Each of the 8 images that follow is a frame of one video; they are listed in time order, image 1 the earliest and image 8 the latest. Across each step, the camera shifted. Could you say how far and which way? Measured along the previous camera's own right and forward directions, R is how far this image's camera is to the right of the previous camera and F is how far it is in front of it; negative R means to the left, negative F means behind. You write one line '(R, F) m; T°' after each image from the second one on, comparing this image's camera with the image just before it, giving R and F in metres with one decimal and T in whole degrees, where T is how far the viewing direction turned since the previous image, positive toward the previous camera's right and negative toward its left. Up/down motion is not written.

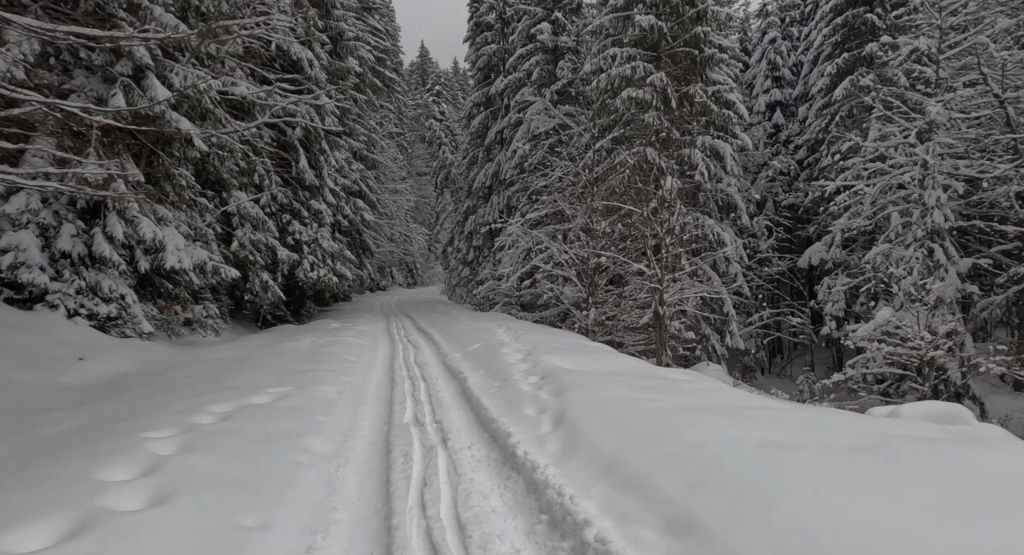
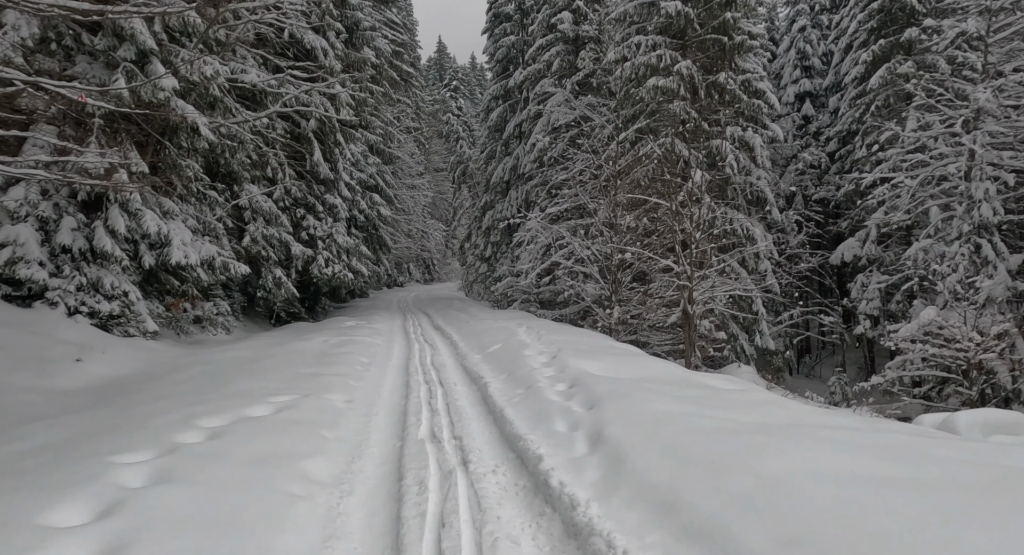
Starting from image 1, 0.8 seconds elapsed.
(-0.1, +0.6) m; -2°
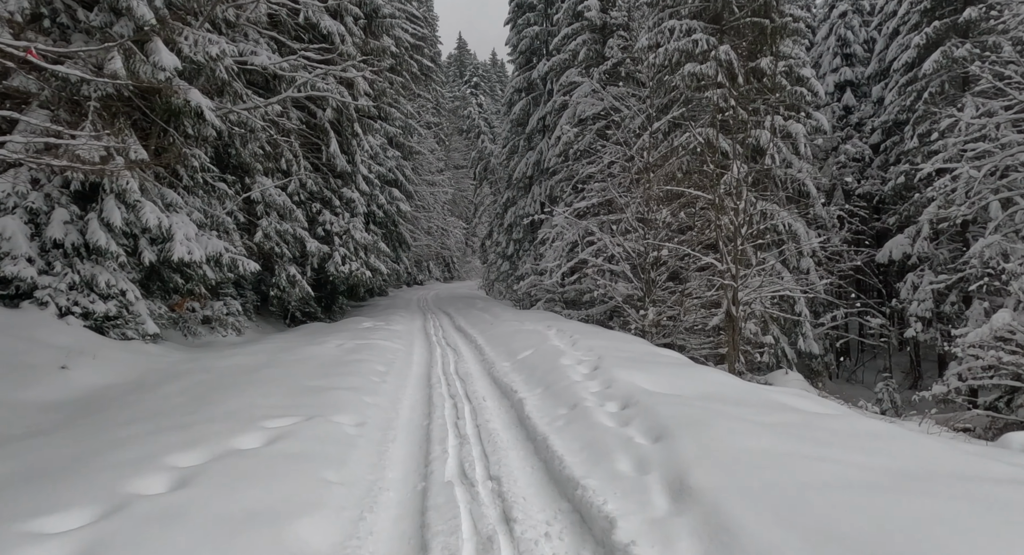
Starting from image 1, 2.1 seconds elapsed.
(-0.2, +0.9) m; -2°
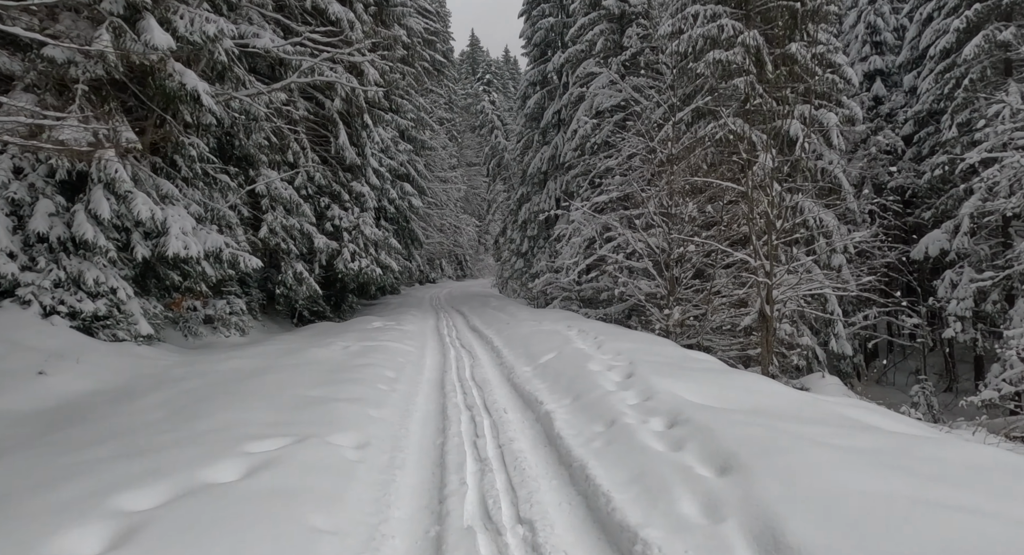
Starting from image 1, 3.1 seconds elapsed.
(-0.1, +0.7) m; -1°
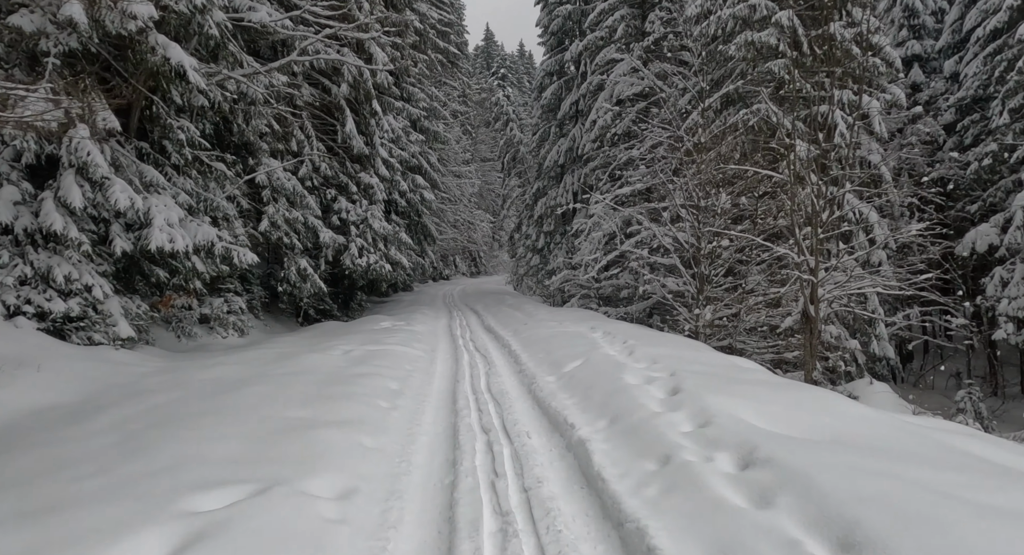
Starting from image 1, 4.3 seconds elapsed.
(-0.1, +0.8) m; -1°
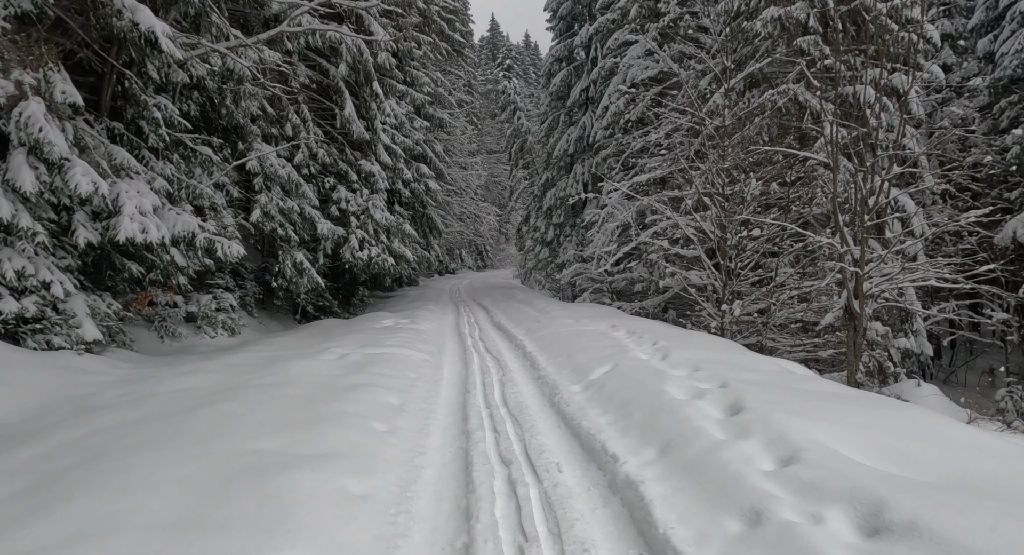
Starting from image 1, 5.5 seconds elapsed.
(-0.1, +0.8) m; -1°
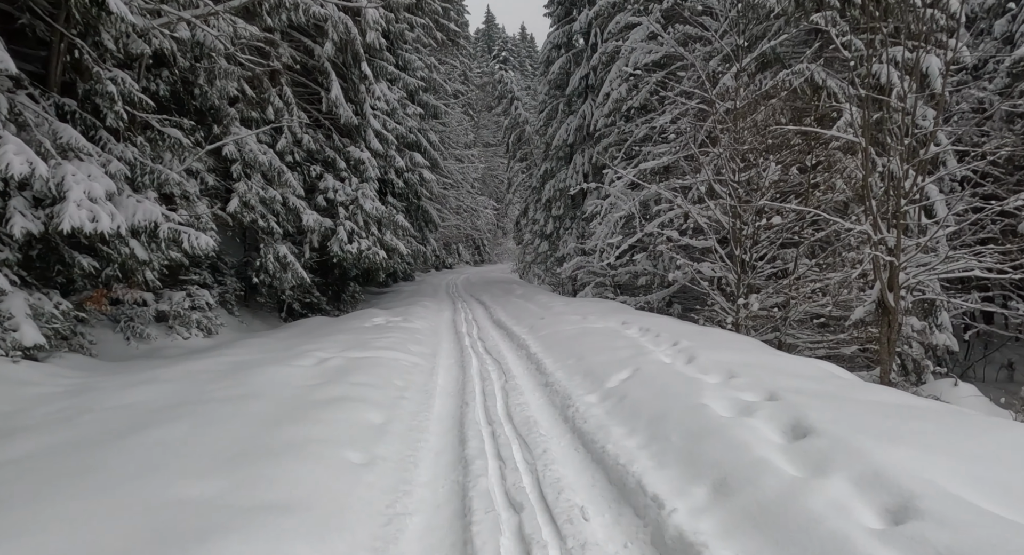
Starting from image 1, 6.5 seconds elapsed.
(0.0, +0.8) m; 0°
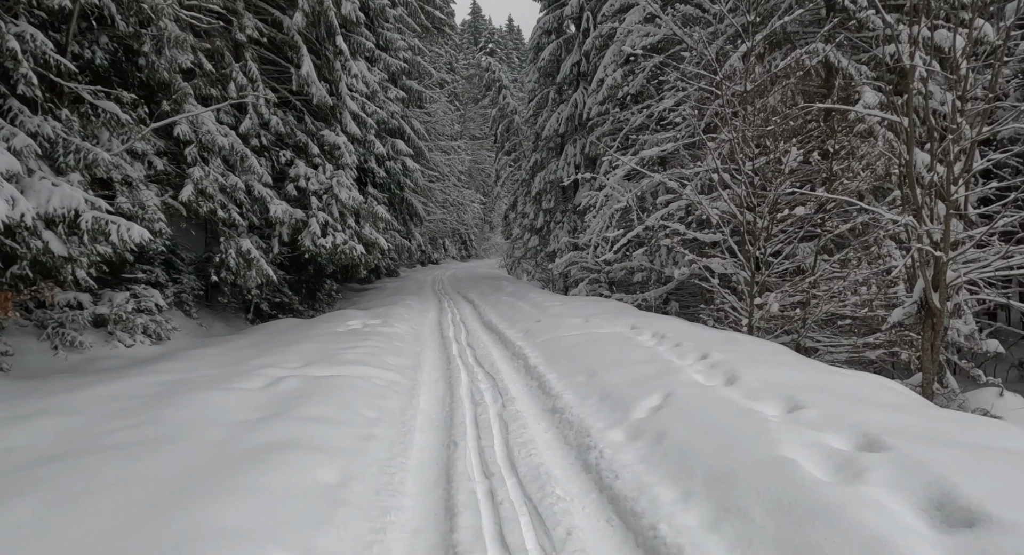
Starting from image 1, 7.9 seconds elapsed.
(-0.1, +1.0) m; +1°
